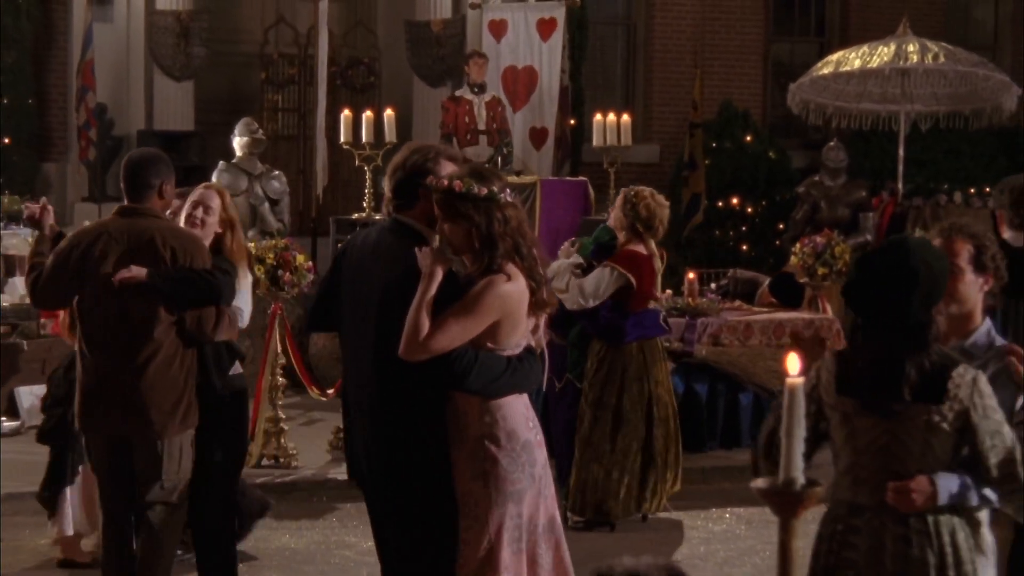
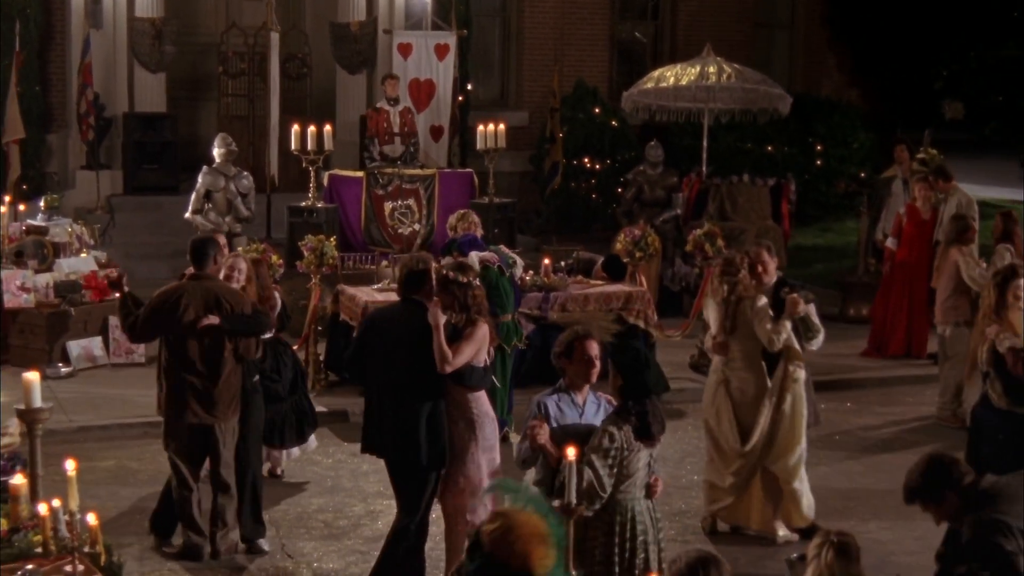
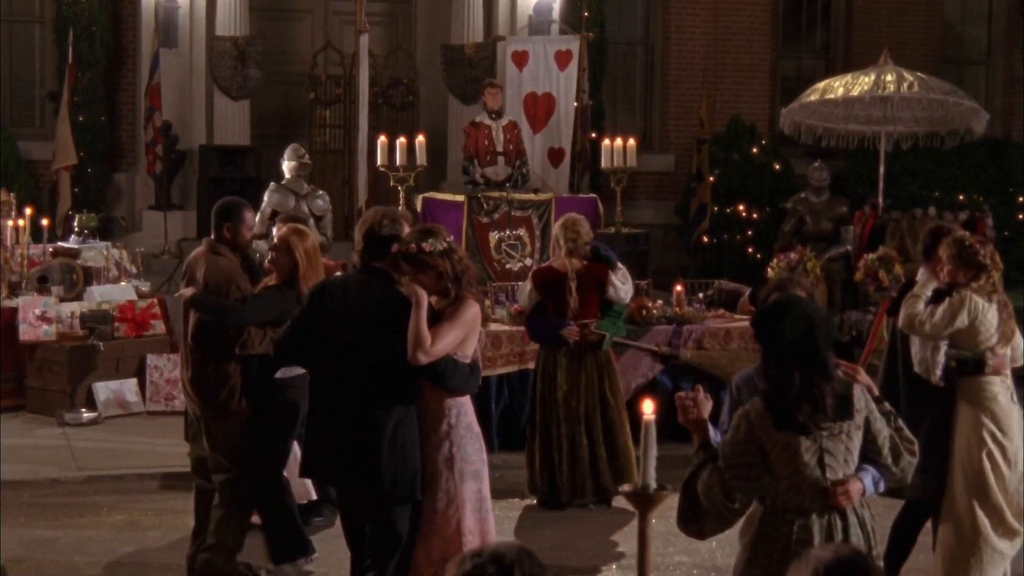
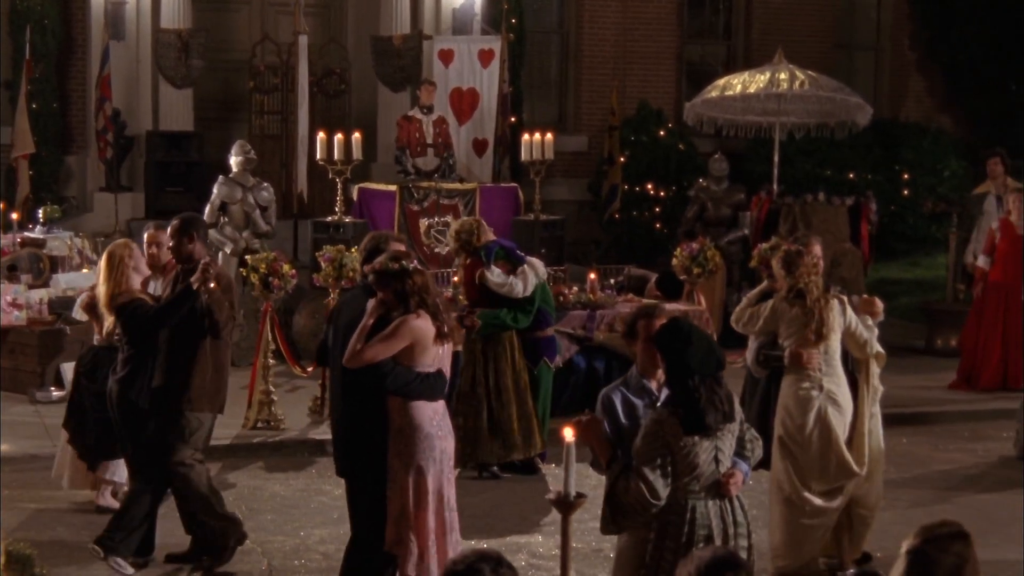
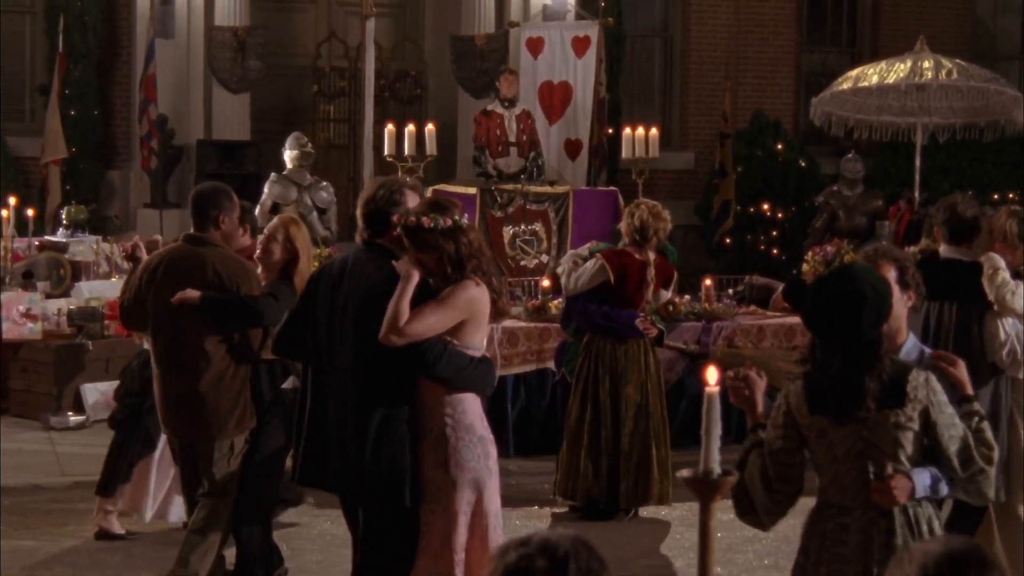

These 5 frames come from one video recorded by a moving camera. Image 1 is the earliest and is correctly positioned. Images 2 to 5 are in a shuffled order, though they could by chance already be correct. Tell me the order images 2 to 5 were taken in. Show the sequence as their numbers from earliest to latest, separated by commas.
5, 3, 4, 2
